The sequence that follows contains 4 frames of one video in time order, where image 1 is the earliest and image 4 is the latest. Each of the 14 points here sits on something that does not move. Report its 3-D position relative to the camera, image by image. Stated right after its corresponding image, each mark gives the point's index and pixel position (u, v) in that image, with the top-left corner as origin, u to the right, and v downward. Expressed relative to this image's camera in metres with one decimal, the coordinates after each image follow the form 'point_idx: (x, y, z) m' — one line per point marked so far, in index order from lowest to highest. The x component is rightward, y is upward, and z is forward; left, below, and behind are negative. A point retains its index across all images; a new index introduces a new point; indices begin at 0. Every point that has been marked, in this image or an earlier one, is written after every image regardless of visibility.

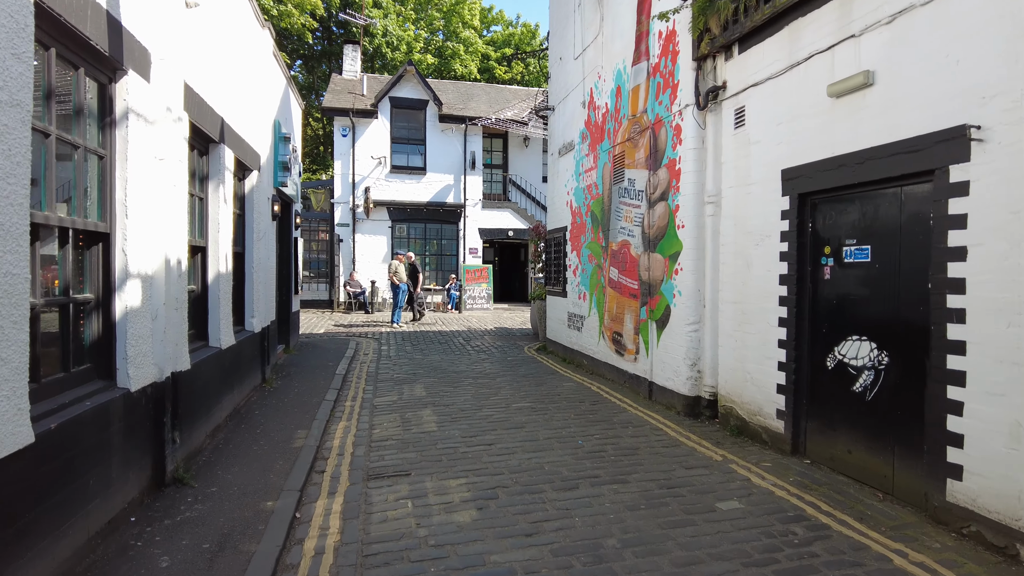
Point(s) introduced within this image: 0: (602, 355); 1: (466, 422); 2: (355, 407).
0: (+1.2, -0.9, +8.4) m
1: (-0.4, -1.3, +6.1) m
2: (-1.7, -1.3, +6.9) m
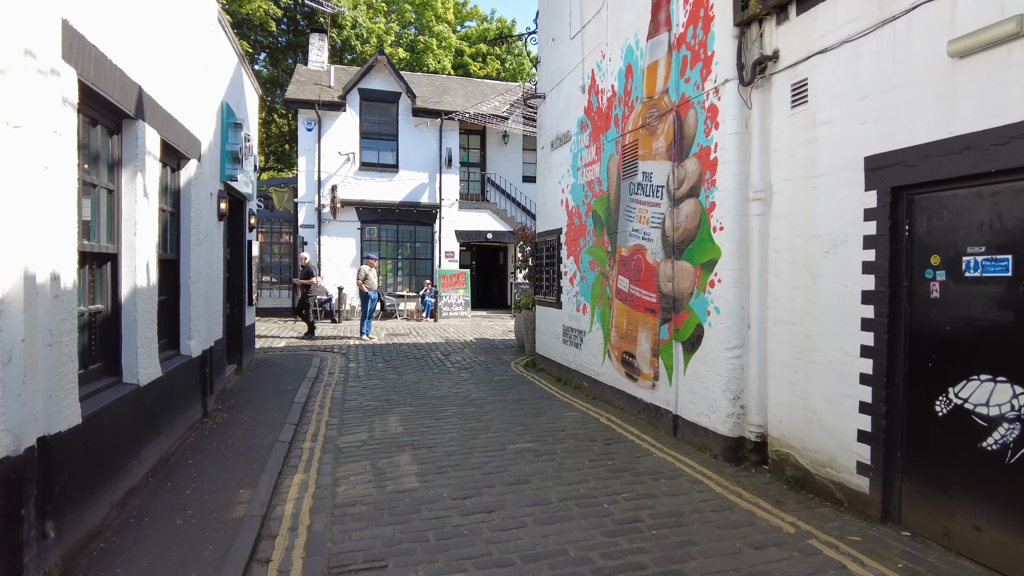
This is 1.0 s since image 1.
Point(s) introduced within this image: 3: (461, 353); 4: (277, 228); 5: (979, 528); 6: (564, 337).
0: (+1.1, -1.0, +7.2) m
1: (-0.4, -1.4, +4.9) m
2: (-1.7, -1.4, +5.6) m
3: (-0.9, -1.2, +11.7) m
4: (-6.3, +1.6, +17.7) m
5: (+2.4, -1.2, +3.4) m
6: (+0.7, -0.7, +8.7) m
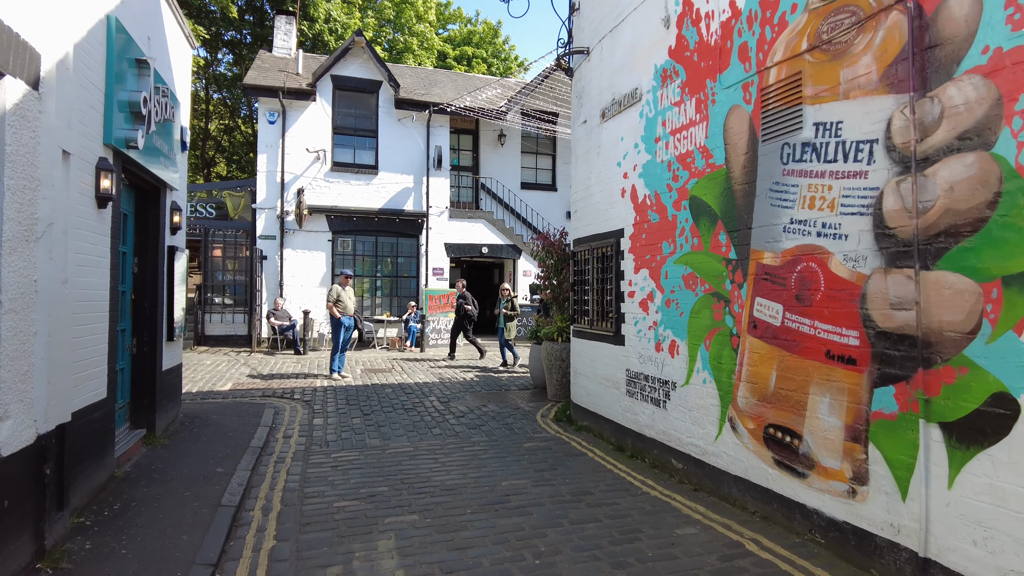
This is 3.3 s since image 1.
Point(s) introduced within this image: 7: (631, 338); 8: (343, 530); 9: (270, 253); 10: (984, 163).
0: (+1.5, -1.2, +4.5) m
1: (+0.1, -1.5, +2.1) m
2: (-1.2, -1.5, +2.8) m
3: (-0.7, -1.5, +8.9) m
4: (-6.3, +1.1, +14.8) m
5: (+3.0, -1.3, +0.7) m
6: (+1.1, -0.9, +6.0) m
7: (+1.1, -0.5, +5.9) m
8: (-1.1, -1.5, +4.2) m
9: (-5.3, +0.8, +14.4) m
10: (+2.1, +0.5, +2.8) m
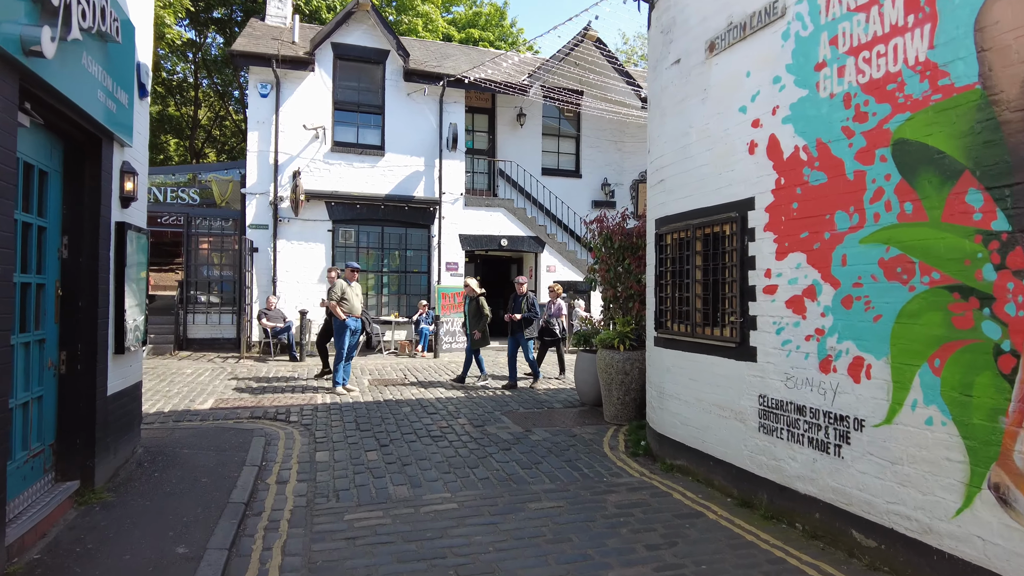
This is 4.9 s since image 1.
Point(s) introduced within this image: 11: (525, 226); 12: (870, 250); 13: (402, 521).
0: (+2.1, -1.2, +2.8) m
1: (+0.7, -1.5, +0.3) m
2: (-0.6, -1.5, +1.0) m
3: (-0.1, -1.5, +7.2) m
4: (-5.8, +1.2, +13.0) m
5: (+3.6, -1.3, -1.0) m
6: (+1.7, -0.9, +4.2) m
7: (+1.7, -0.4, +4.1) m
8: (-0.5, -1.5, +2.4) m
9: (-4.8, +0.8, +12.6) m
10: (+2.7, +0.6, +1.1) m
11: (+0.3, +1.4, +14.3) m
12: (+1.9, +0.2, +3.5) m
13: (-0.7, -1.5, +4.2) m
